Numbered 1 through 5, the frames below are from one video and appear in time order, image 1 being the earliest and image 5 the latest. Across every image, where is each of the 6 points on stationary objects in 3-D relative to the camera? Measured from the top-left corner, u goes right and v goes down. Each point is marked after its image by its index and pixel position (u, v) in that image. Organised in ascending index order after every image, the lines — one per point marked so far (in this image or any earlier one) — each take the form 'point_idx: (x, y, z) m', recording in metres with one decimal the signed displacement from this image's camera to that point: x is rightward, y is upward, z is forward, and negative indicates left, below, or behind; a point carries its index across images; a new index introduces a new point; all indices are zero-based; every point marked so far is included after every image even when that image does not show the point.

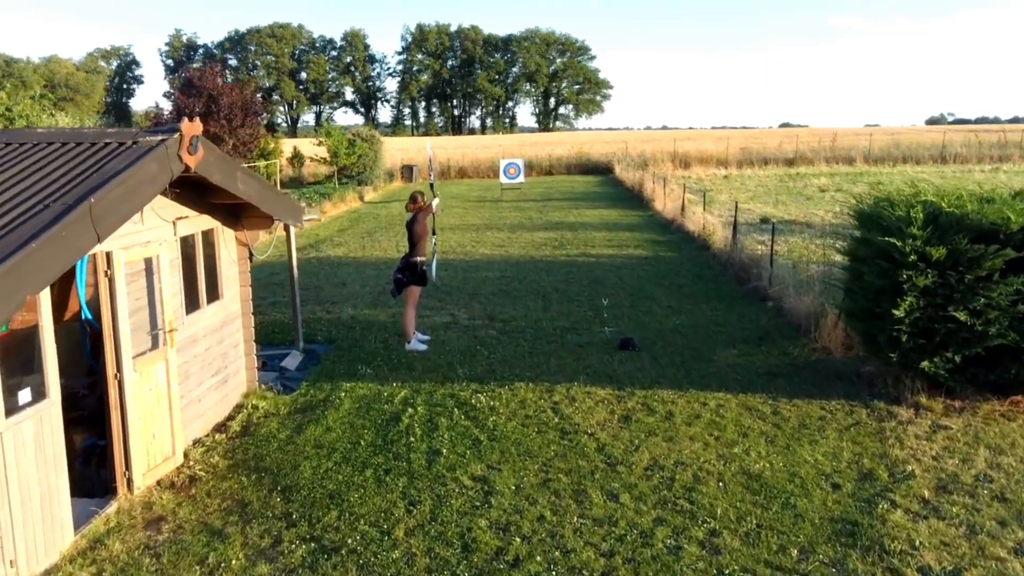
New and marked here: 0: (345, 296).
0: (-2.5, -0.1, +11.1) m
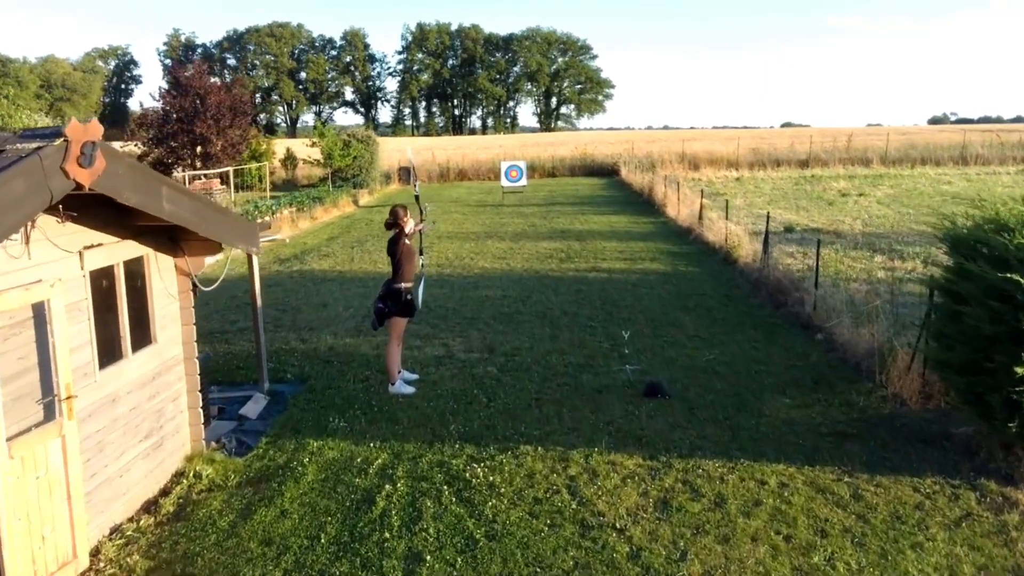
0: (-2.5, -0.4, +9.7) m
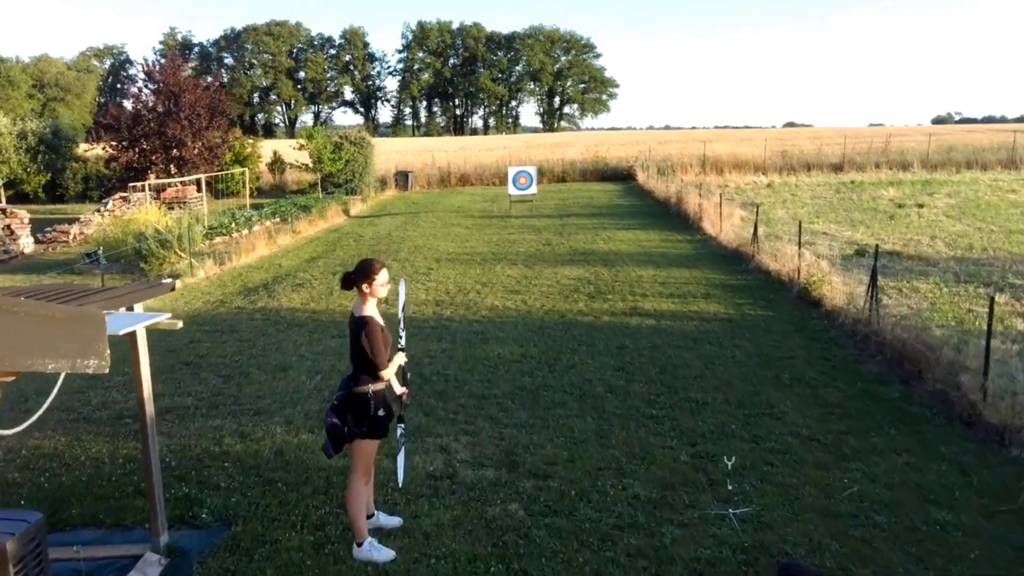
0: (-2.3, -1.1, +7.1) m
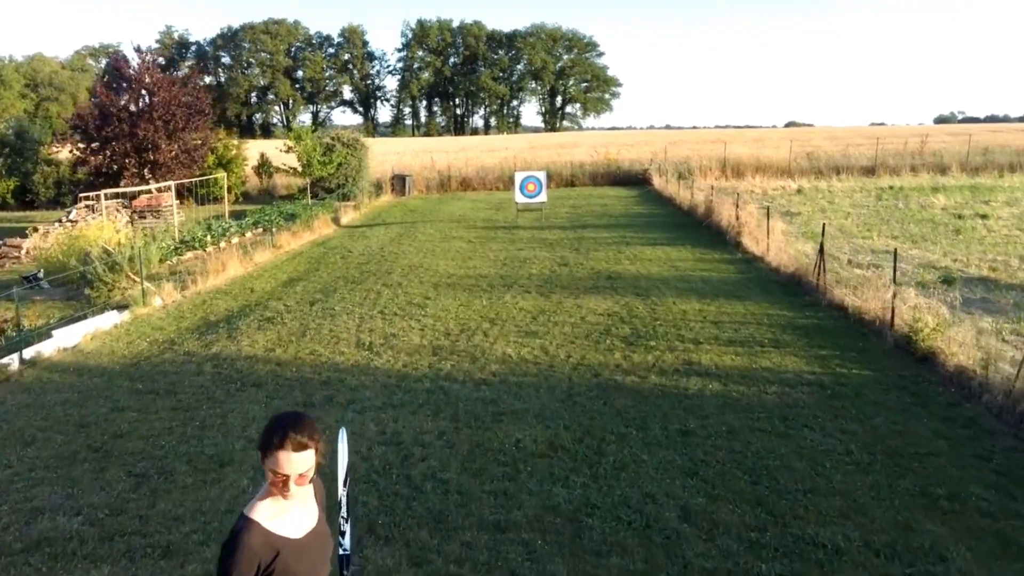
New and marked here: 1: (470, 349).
0: (-2.1, -1.6, +4.9) m
1: (-0.5, -0.7, +8.3) m
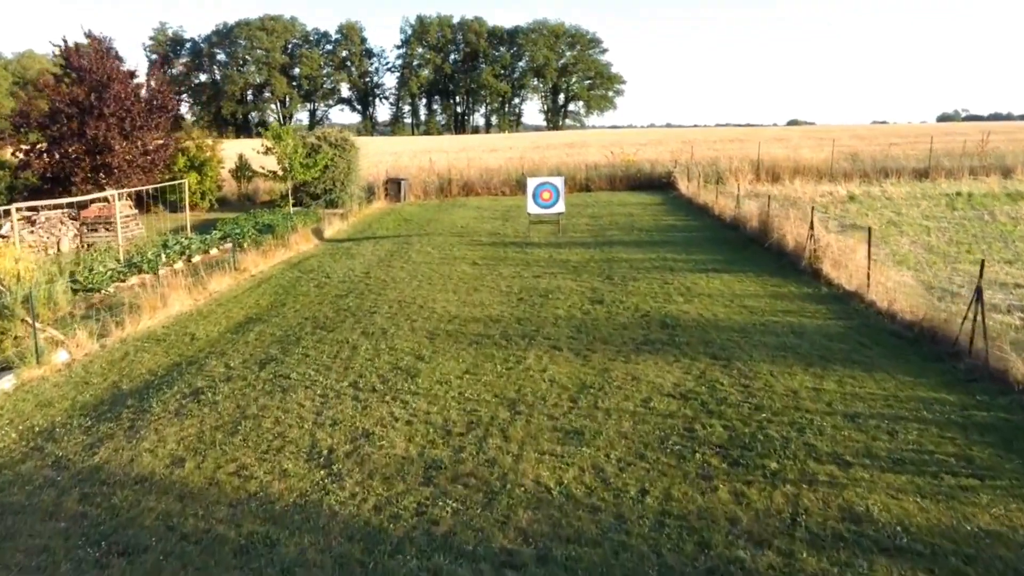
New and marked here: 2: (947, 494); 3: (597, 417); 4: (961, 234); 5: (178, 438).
0: (-1.8, -2.2, +1.9) m
1: (-0.2, -1.3, +5.3) m
2: (+2.8, -1.3, +4.8) m
3: (+0.7, -1.1, +6.3) m
4: (+8.9, +1.1, +14.4) m
5: (-2.9, -1.3, +6.3) m
